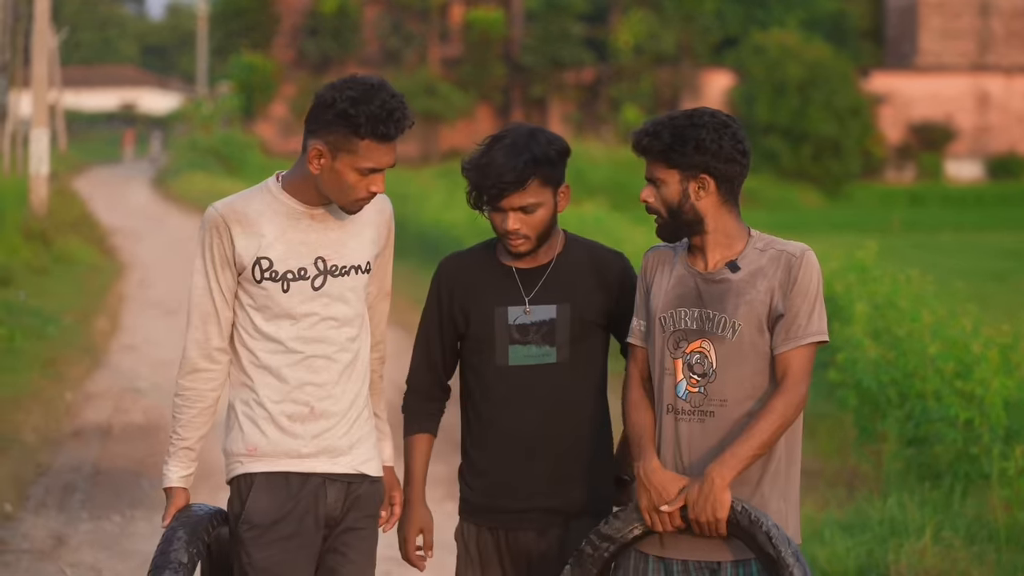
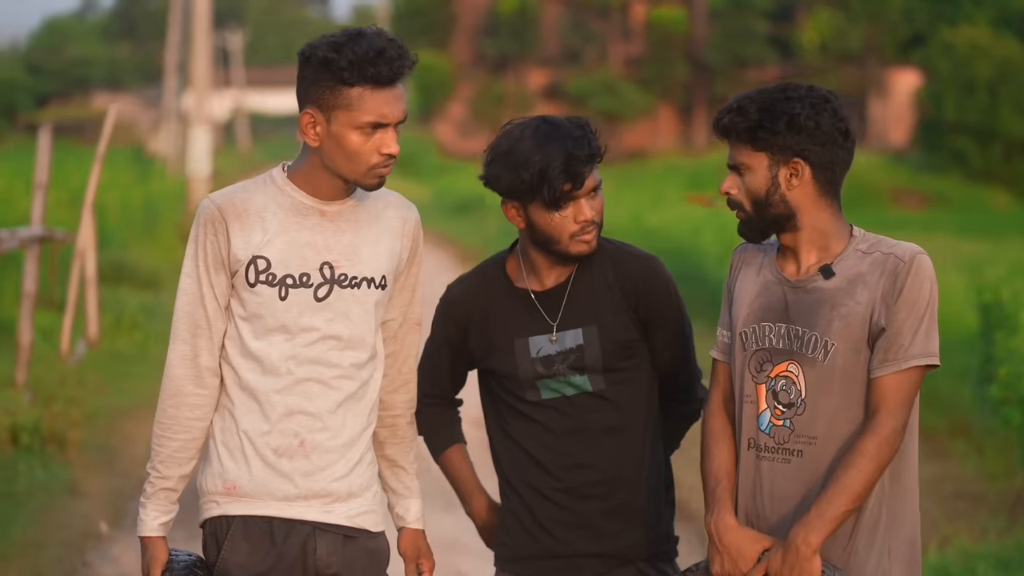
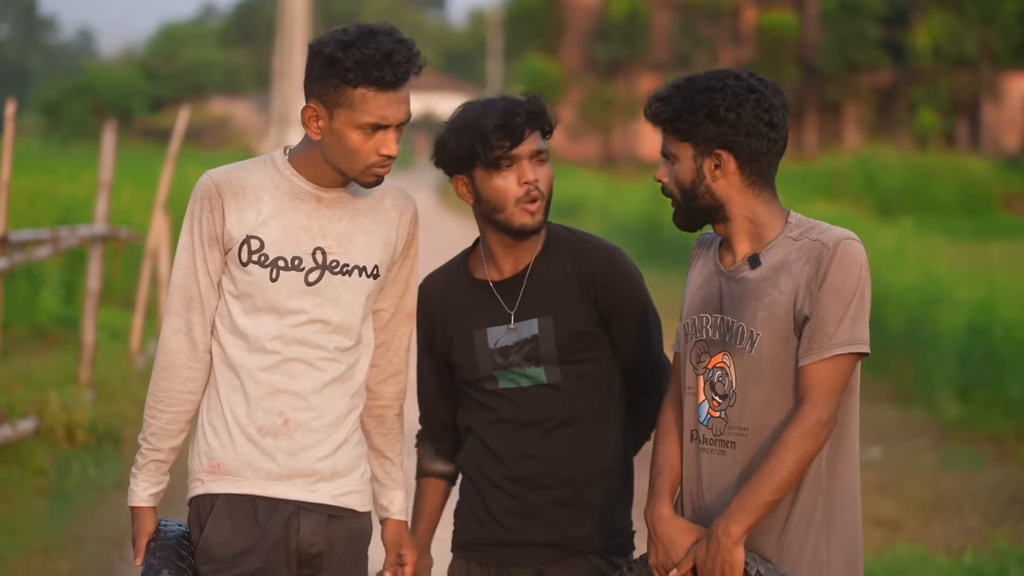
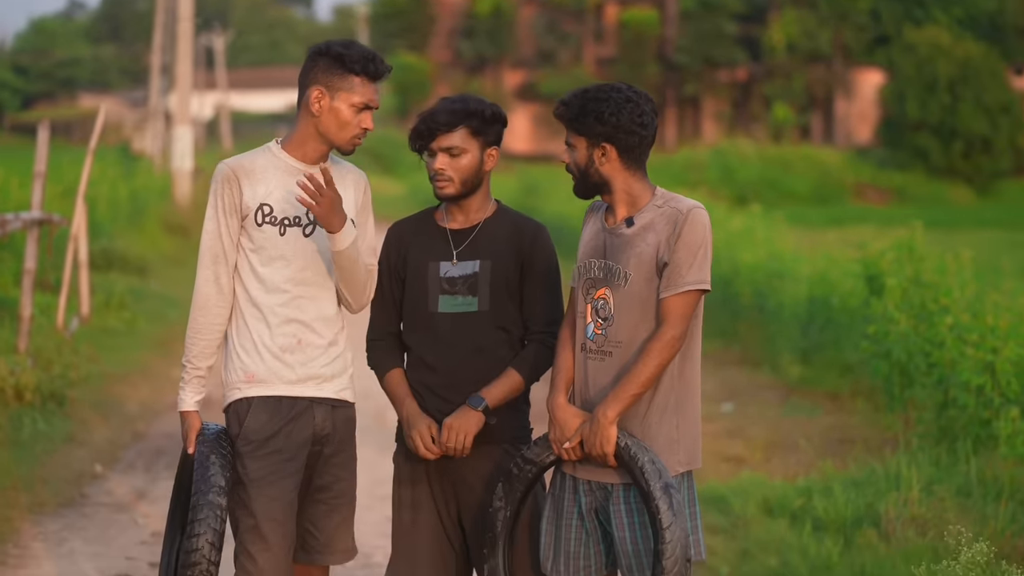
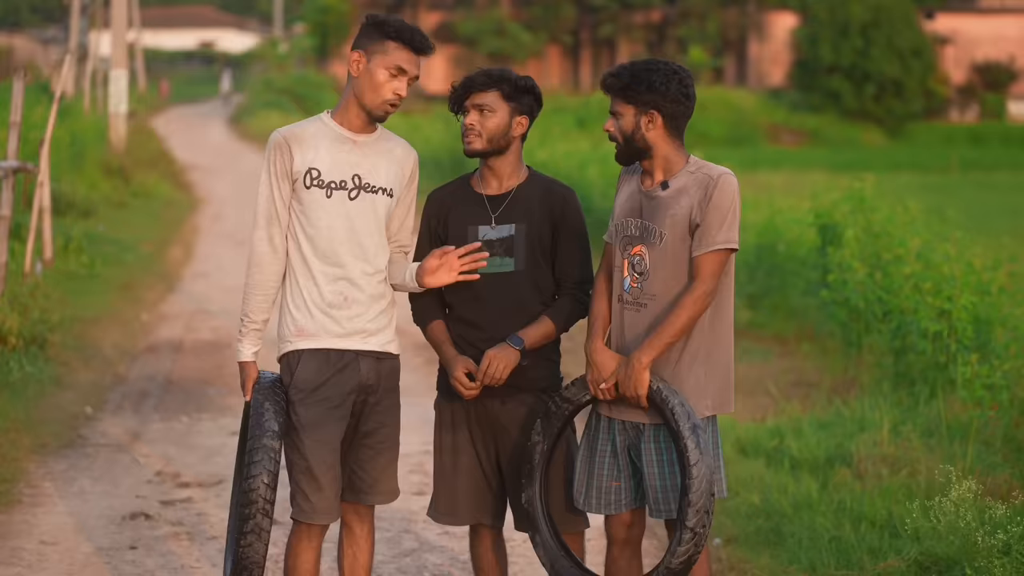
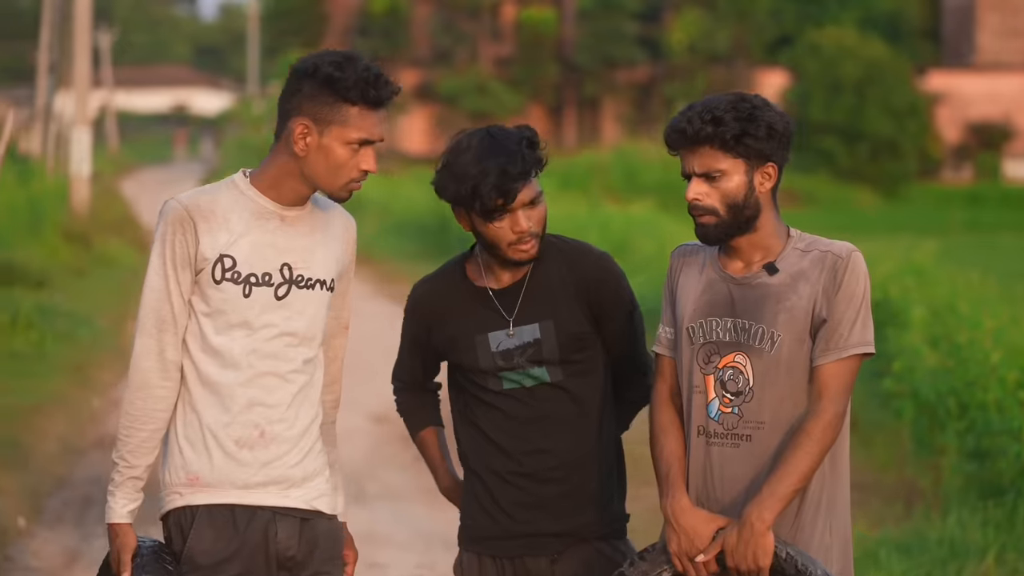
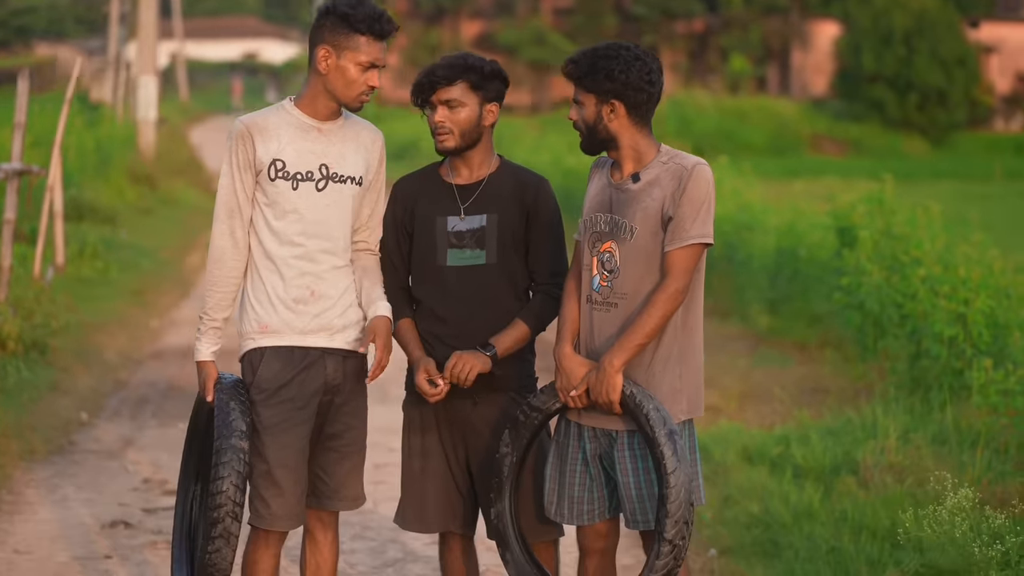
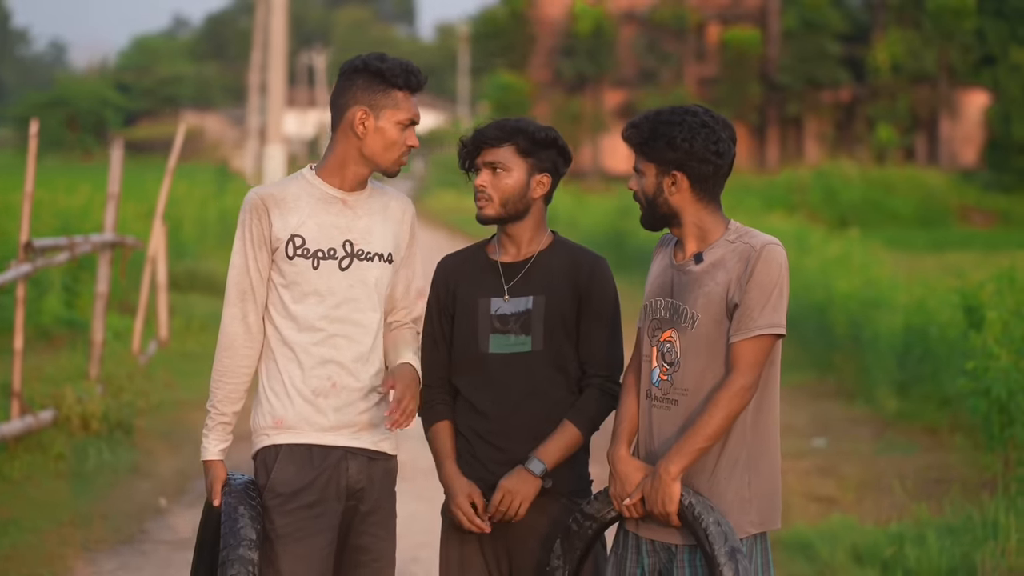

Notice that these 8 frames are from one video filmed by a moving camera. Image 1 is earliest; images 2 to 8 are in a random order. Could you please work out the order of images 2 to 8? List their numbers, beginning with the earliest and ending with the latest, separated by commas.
6, 2, 3, 8, 4, 7, 5
